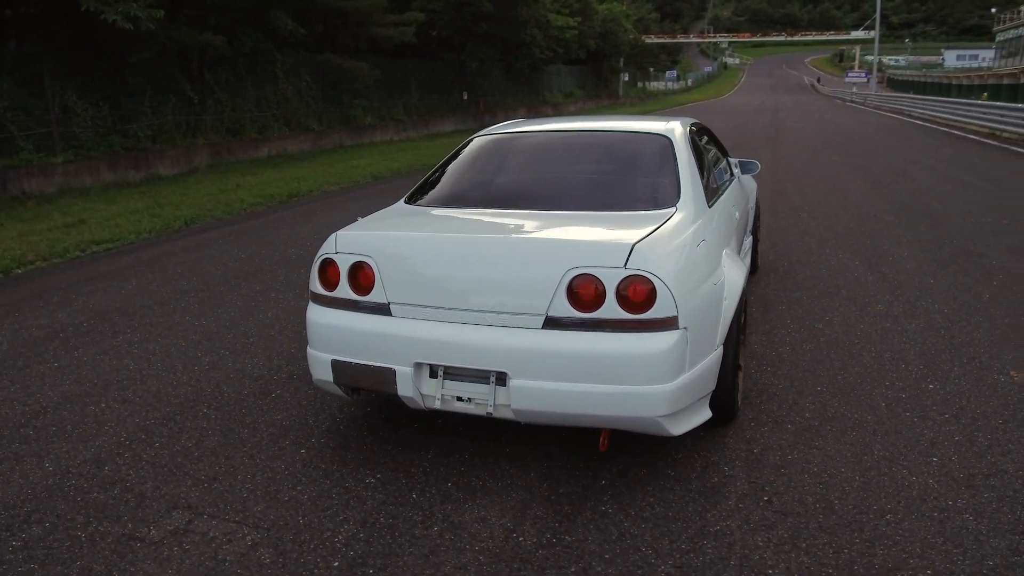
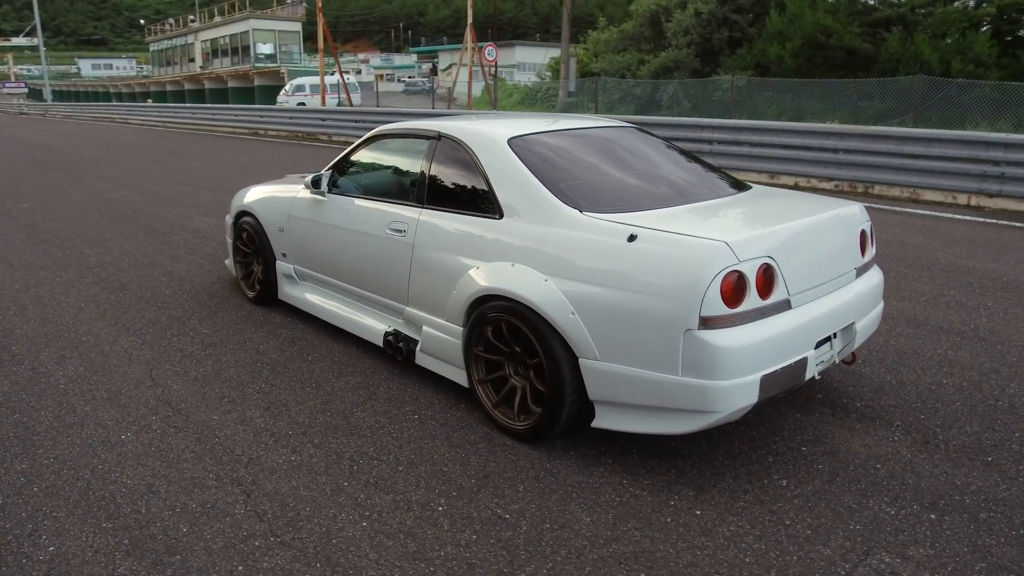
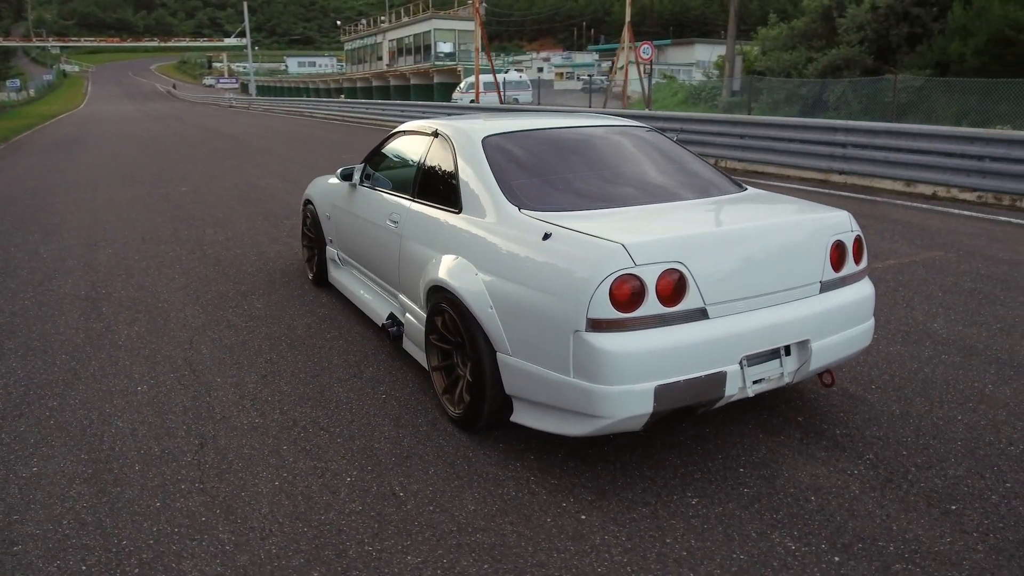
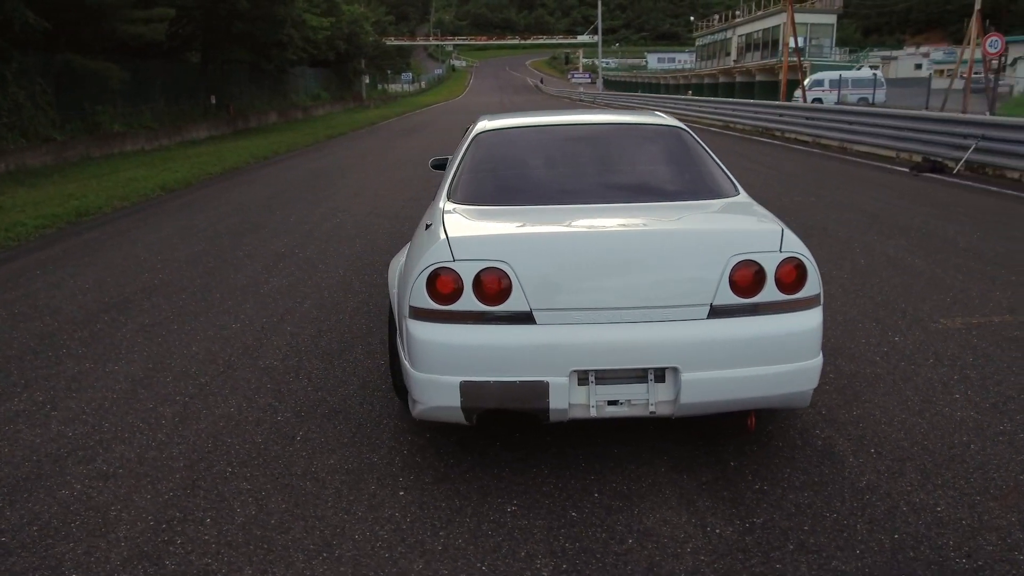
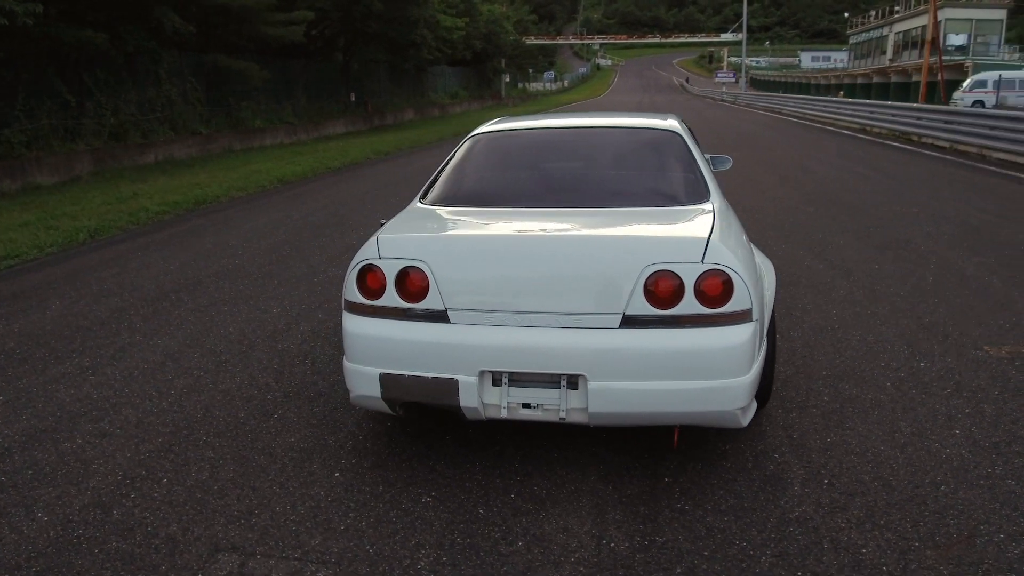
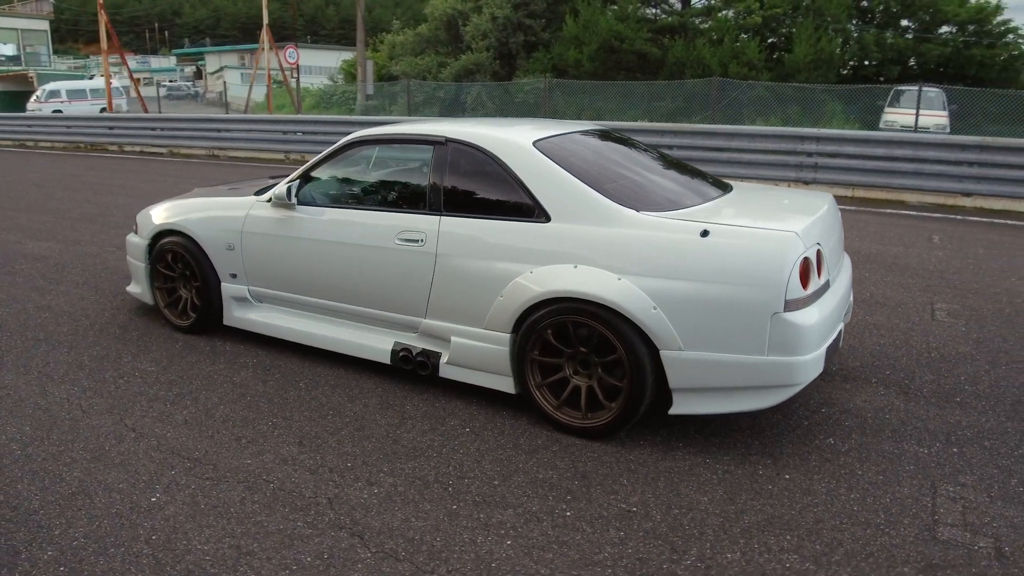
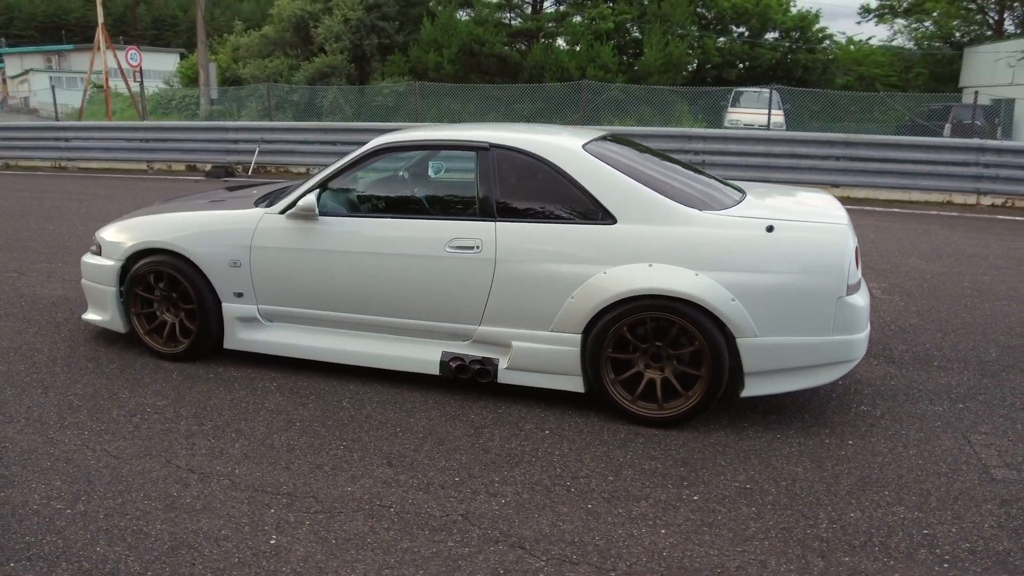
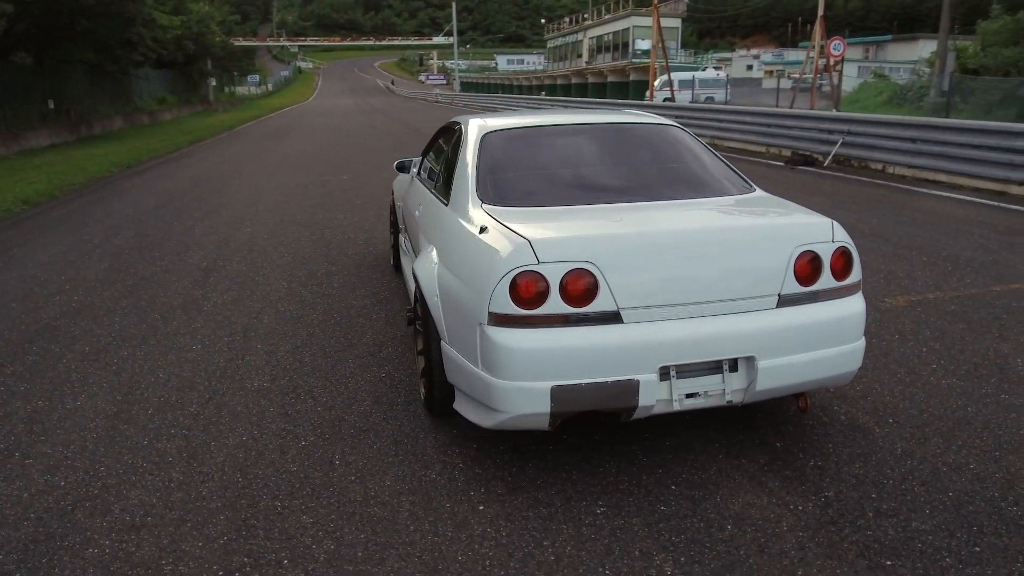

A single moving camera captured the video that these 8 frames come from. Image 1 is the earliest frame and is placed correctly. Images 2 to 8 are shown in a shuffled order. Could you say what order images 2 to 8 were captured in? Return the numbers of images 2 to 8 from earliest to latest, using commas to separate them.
5, 4, 8, 3, 2, 6, 7
